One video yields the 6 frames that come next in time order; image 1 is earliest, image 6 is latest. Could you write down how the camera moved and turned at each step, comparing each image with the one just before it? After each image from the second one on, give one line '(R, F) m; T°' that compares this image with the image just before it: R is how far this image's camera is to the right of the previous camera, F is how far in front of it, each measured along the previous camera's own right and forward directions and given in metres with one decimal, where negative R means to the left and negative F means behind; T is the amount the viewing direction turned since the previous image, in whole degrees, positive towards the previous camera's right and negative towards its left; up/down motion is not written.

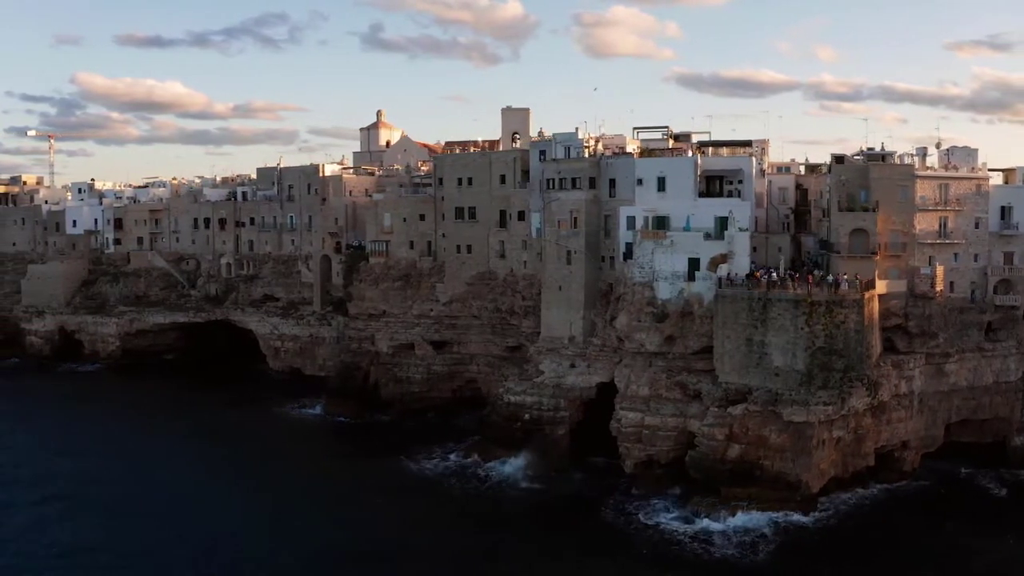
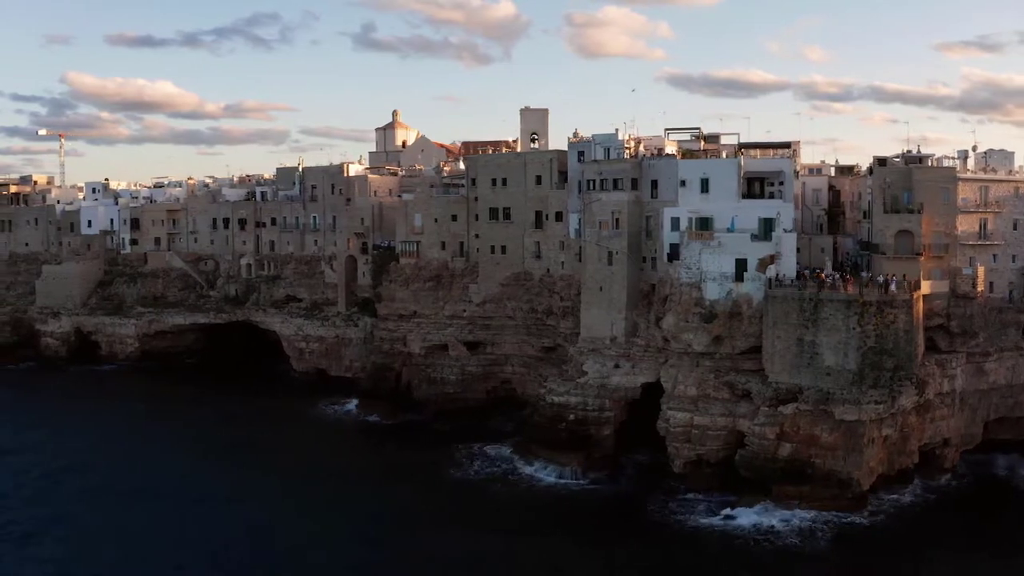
(-2.1, 0.0) m; +1°
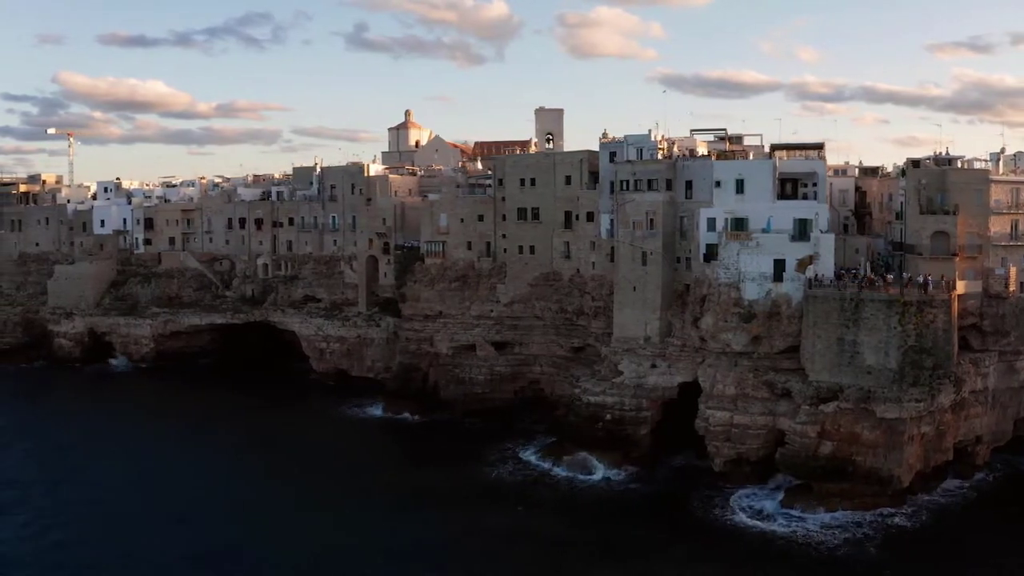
(-1.7, -0.1) m; 0°
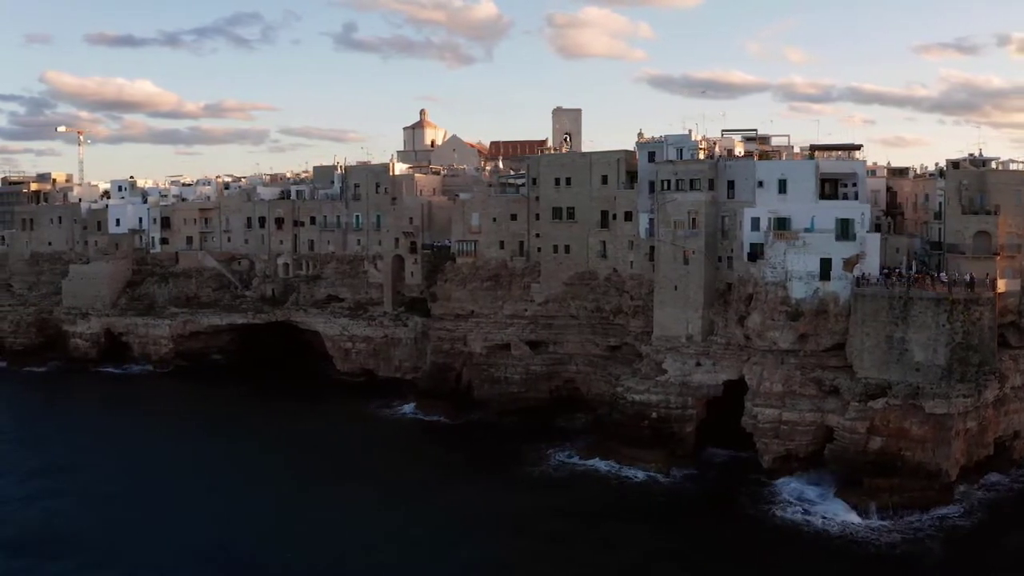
(-2.2, -0.2) m; +1°
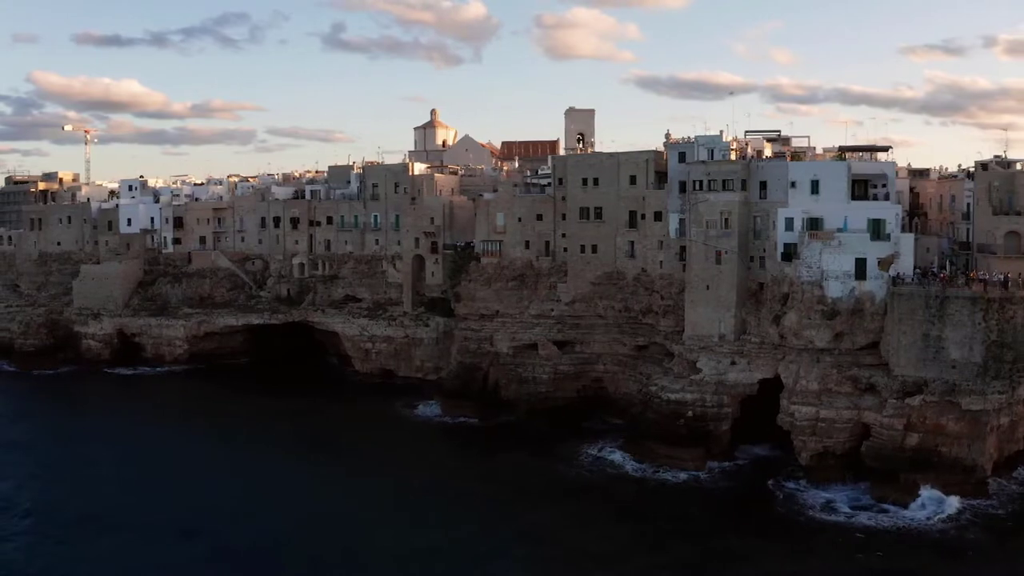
(-1.9, -0.3) m; +1°
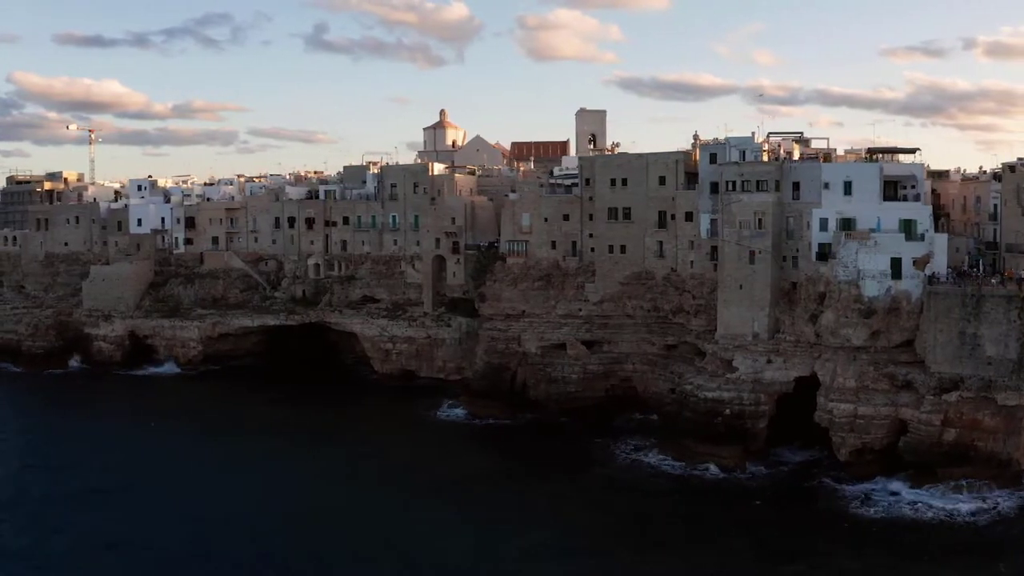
(-2.2, -0.3) m; +1°
